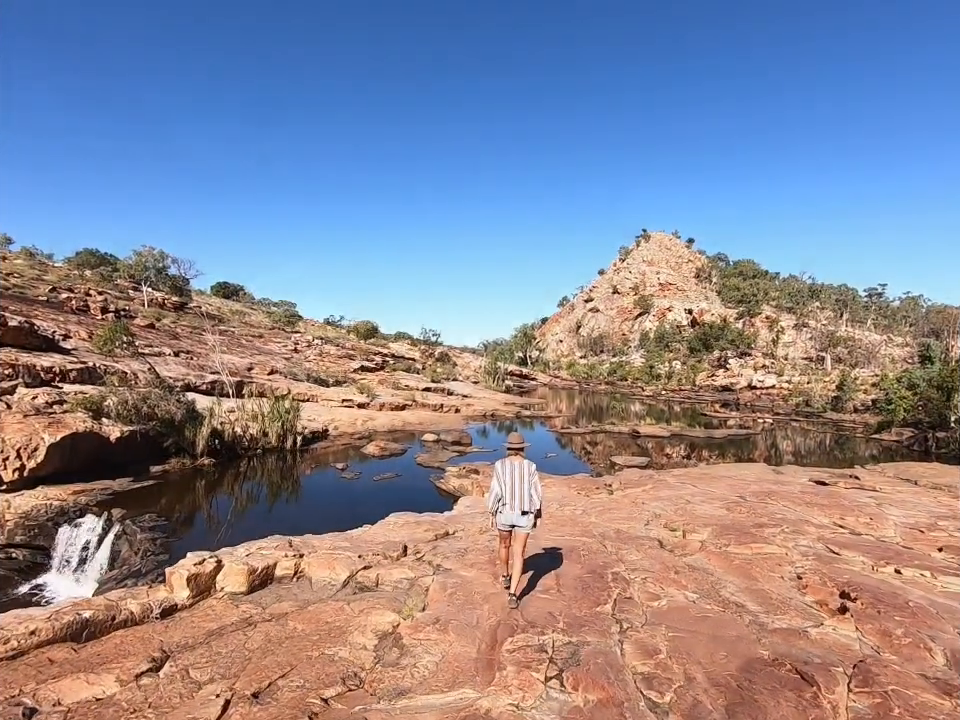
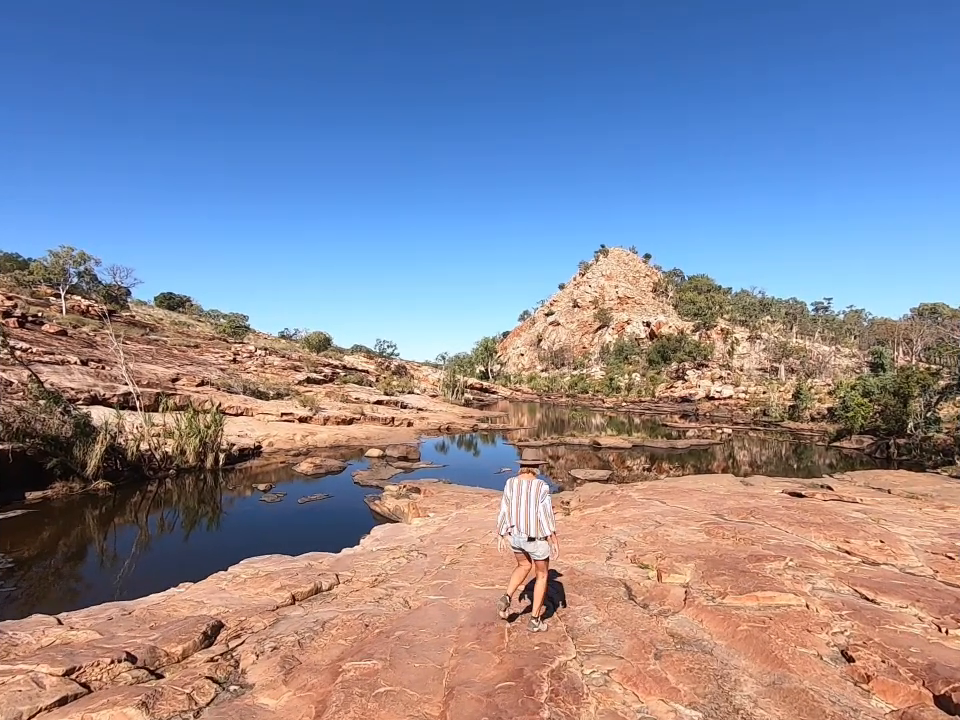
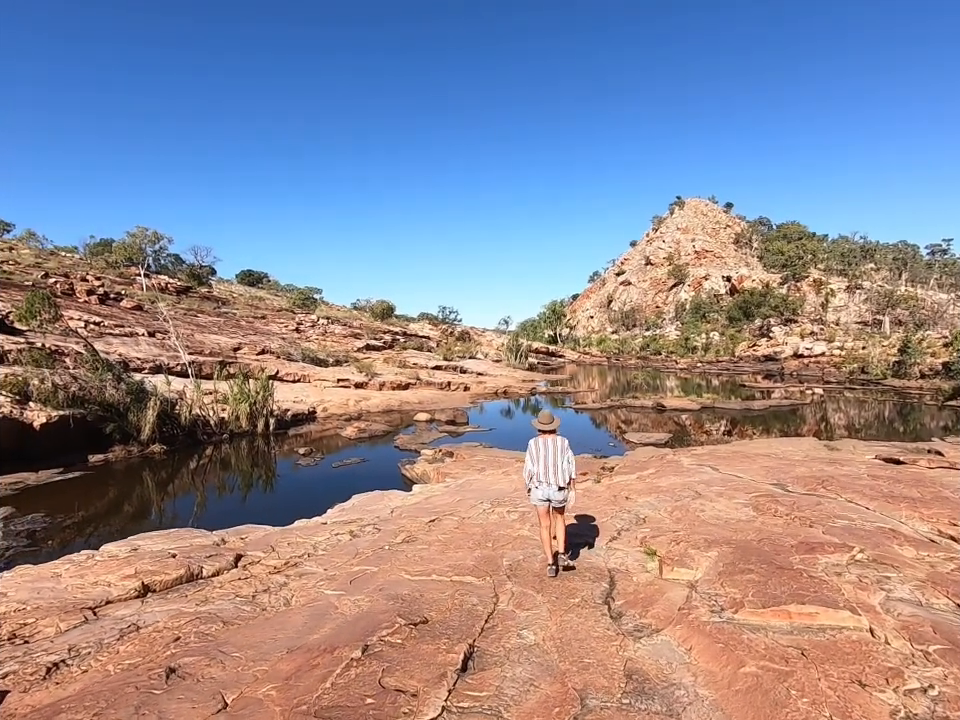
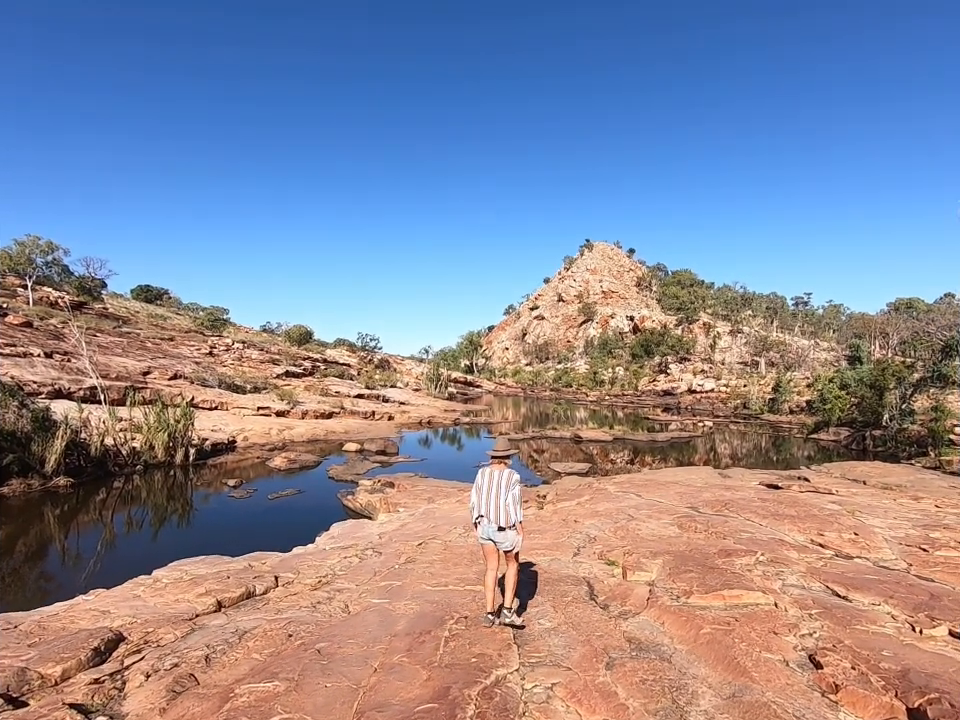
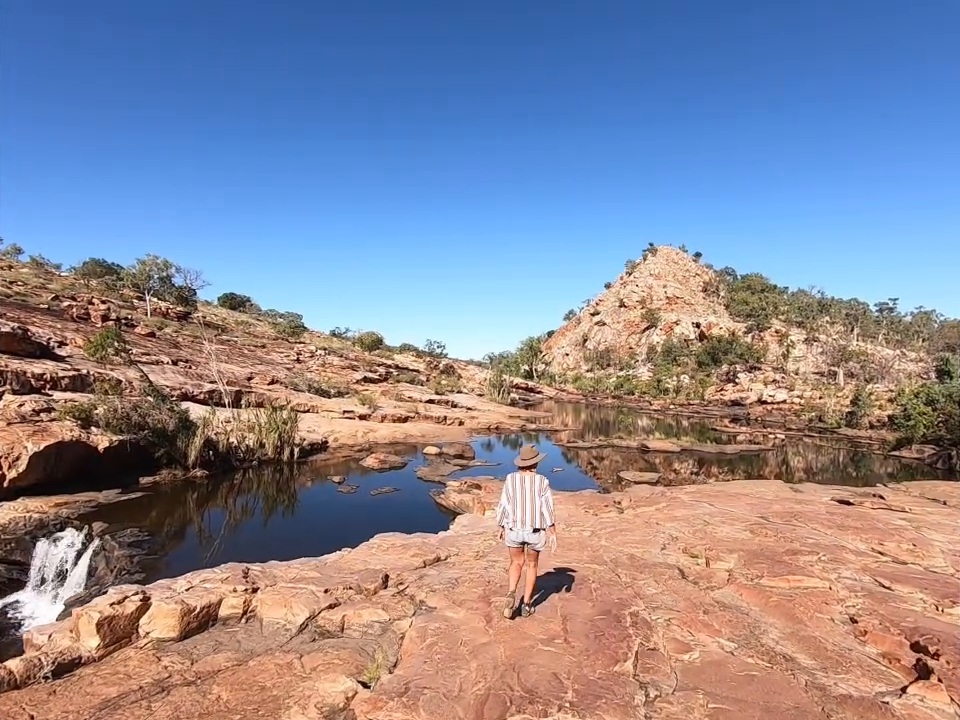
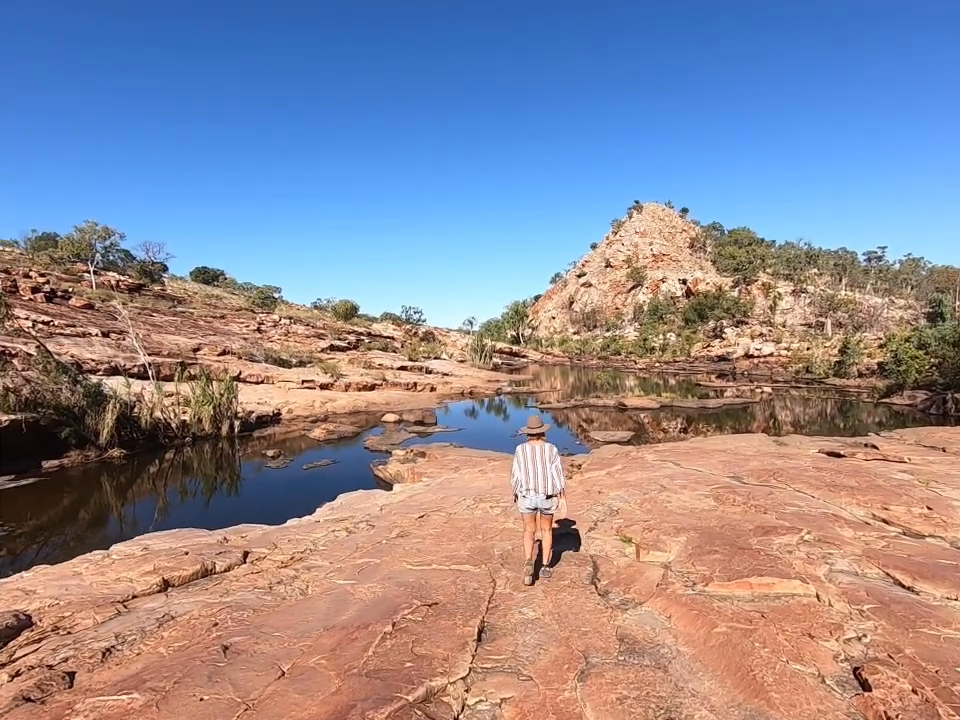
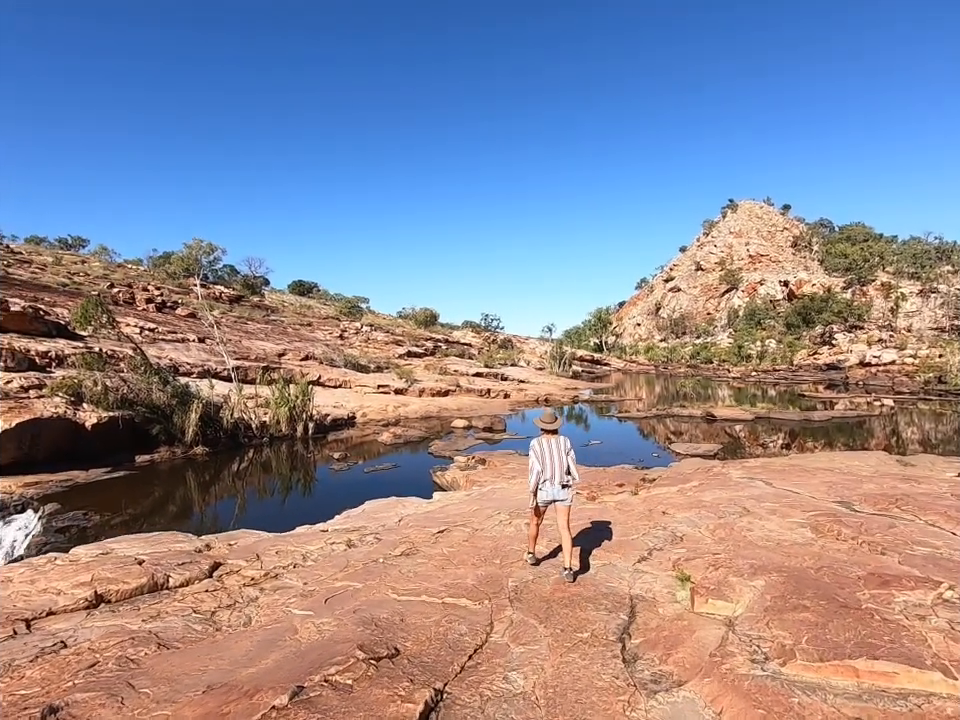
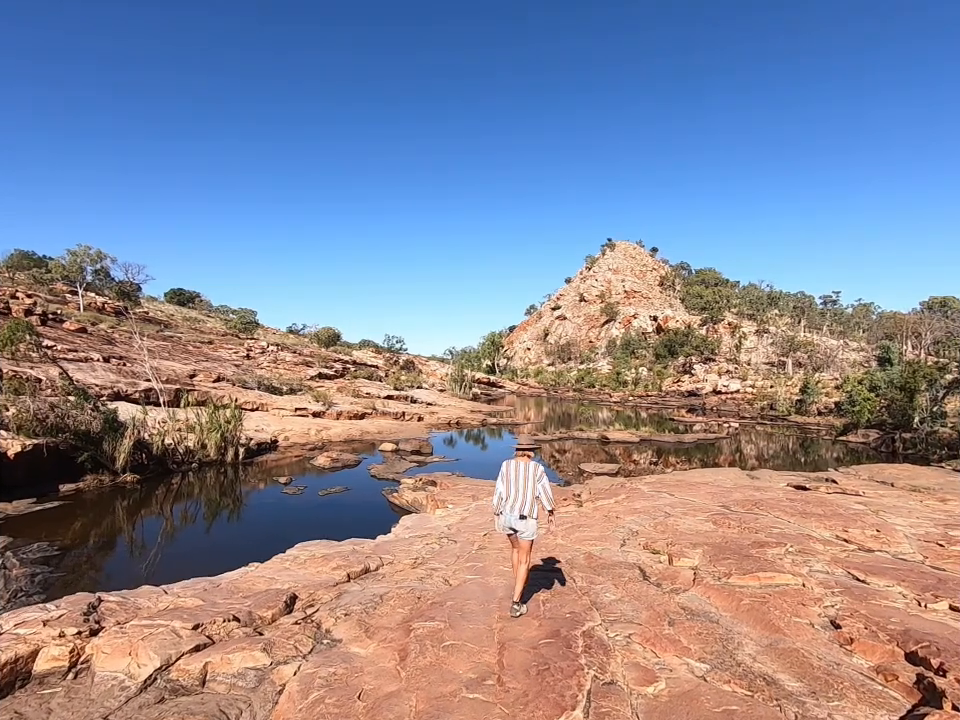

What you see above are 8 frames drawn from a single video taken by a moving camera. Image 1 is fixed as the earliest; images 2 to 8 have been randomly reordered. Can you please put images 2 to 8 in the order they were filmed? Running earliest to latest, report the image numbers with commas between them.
5, 8, 2, 4, 6, 3, 7
